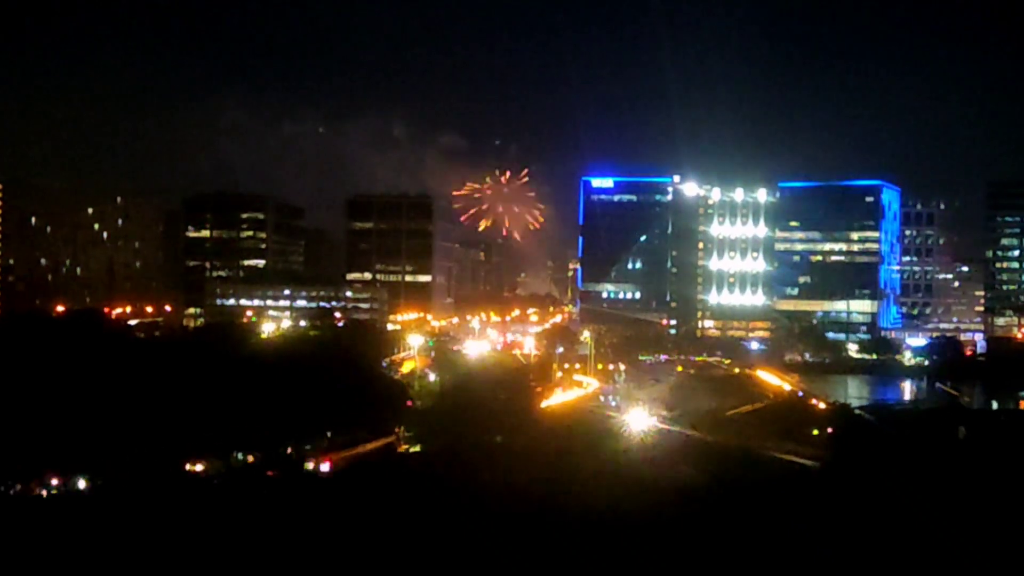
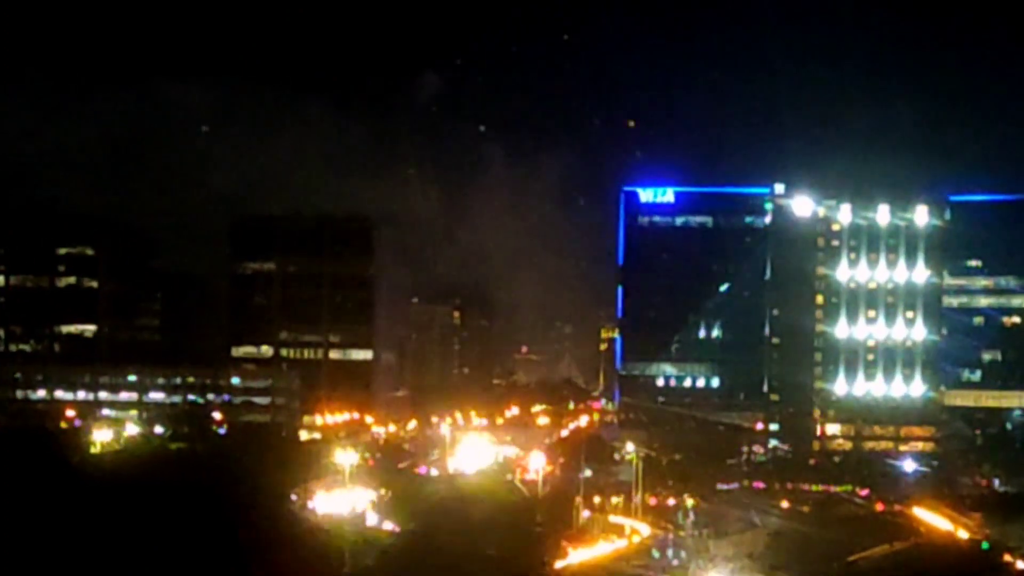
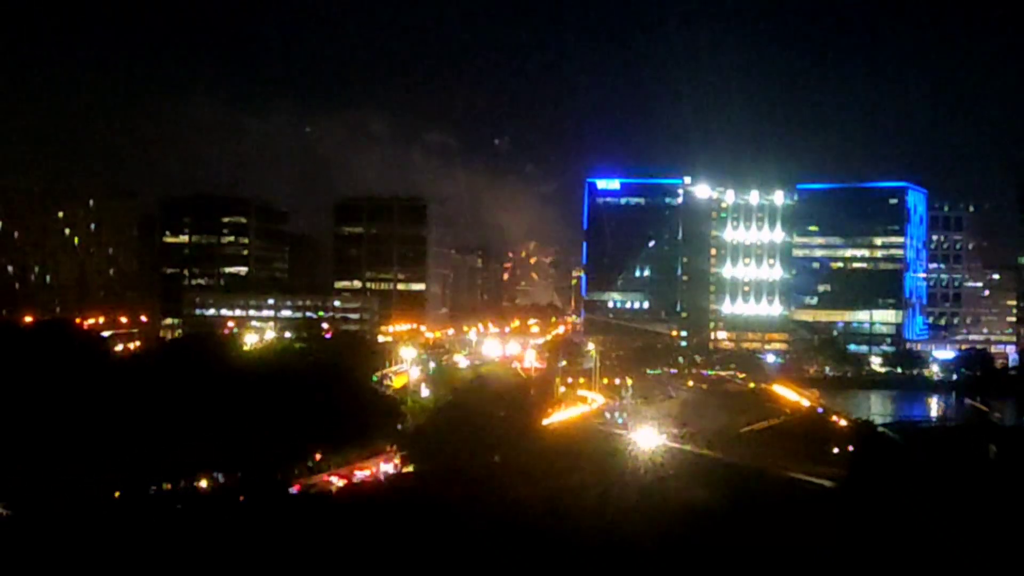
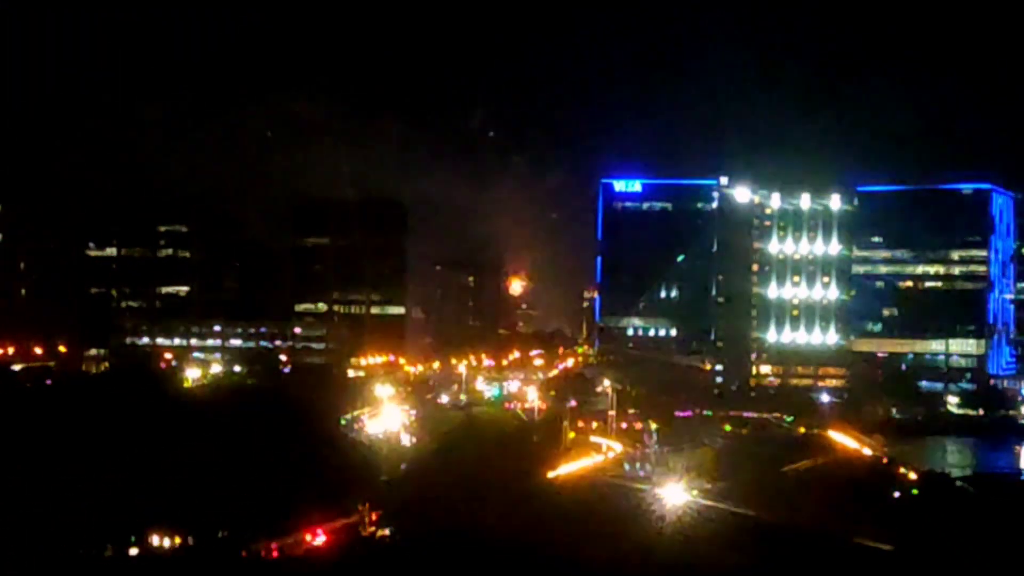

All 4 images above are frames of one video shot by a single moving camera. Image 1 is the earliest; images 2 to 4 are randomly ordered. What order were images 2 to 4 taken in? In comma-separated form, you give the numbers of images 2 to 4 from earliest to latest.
3, 4, 2
